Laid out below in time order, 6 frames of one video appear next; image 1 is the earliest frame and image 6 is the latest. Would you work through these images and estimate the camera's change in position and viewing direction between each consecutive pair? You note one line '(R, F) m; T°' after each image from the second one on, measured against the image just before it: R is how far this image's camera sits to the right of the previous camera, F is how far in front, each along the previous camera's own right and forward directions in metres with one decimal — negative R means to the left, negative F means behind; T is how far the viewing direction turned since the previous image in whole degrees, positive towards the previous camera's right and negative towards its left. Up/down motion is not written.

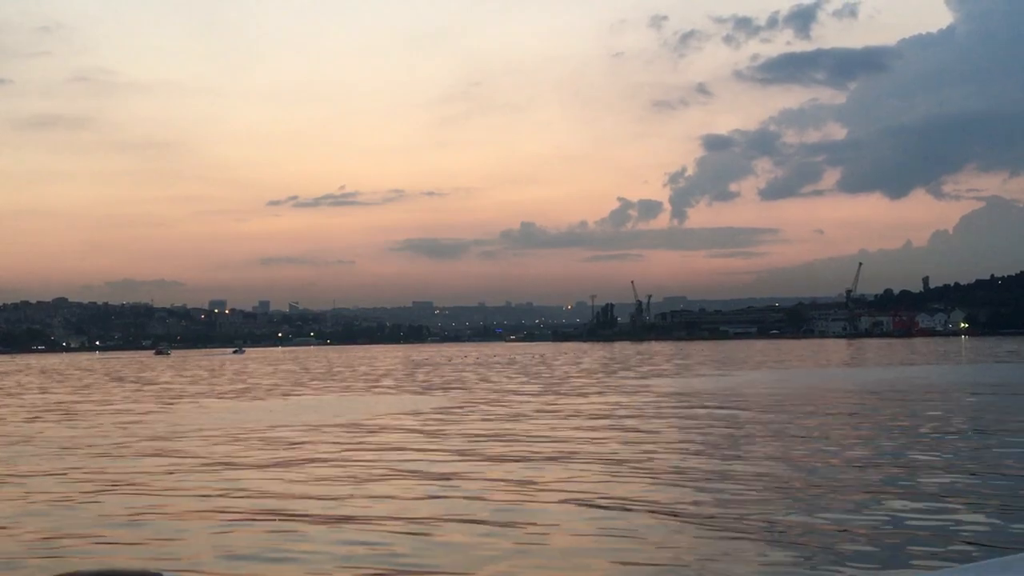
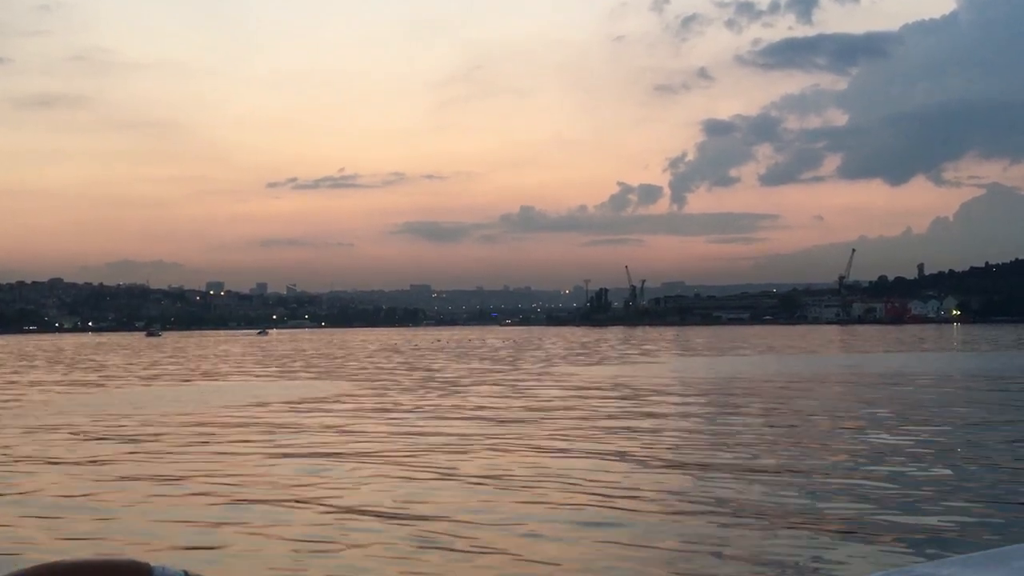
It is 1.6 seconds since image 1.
(+0.9, +0.6) m; 0°
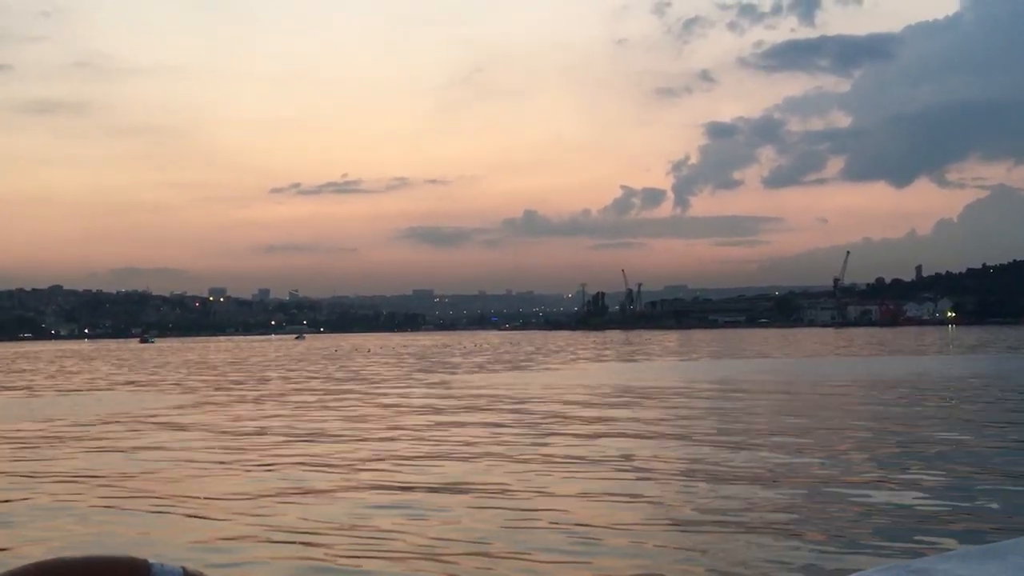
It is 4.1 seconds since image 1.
(+1.2, +0.7) m; 0°
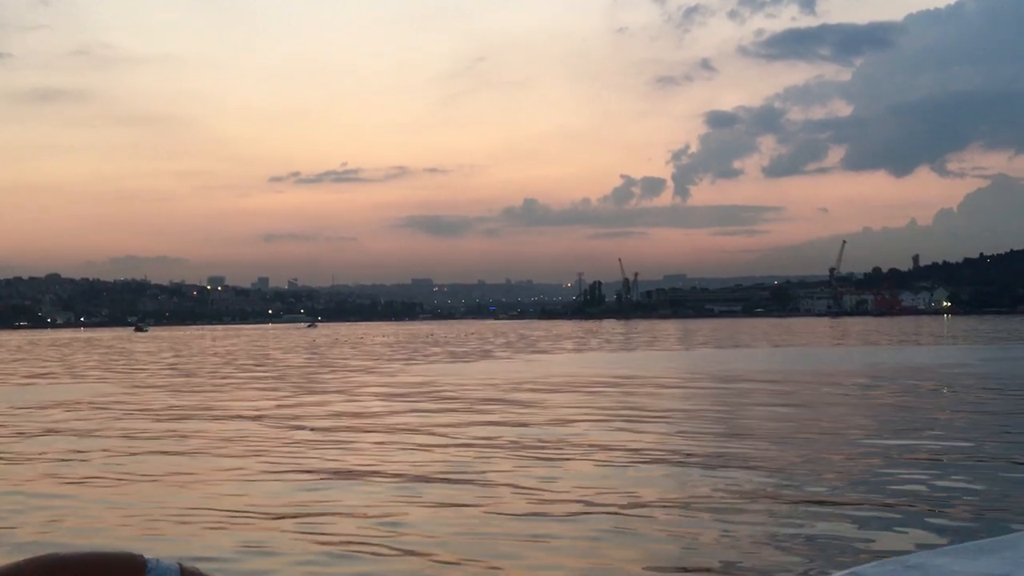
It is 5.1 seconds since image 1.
(+0.6, +0.4) m; 0°
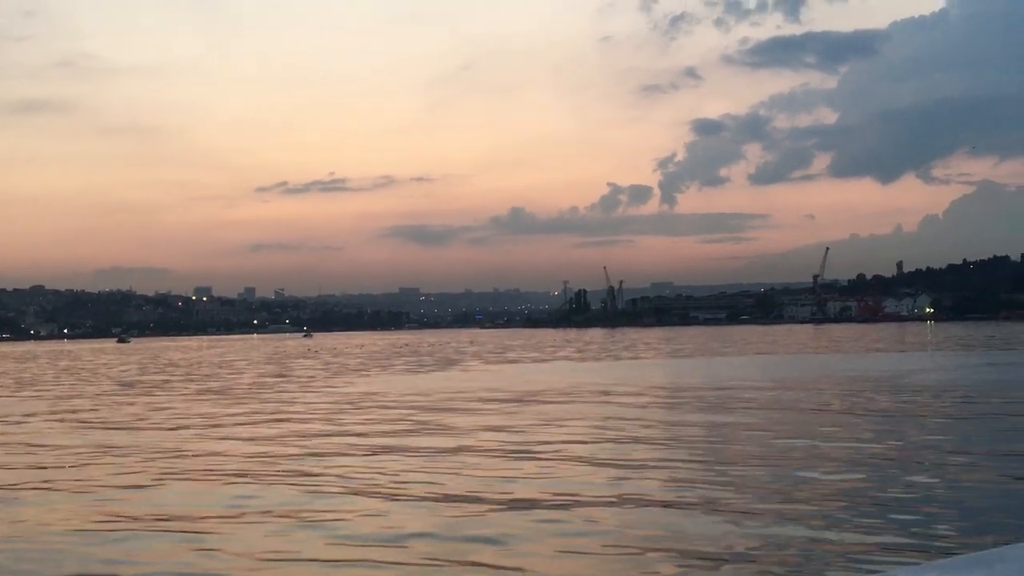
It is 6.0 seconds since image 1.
(+0.4, +0.3) m; +1°
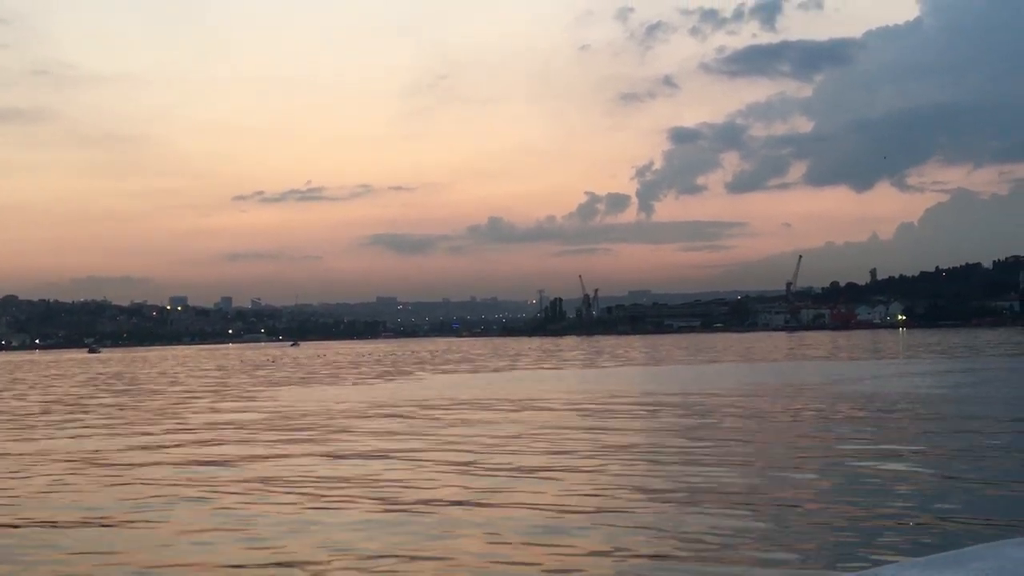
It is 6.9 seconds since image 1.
(+0.4, +0.2) m; +1°
